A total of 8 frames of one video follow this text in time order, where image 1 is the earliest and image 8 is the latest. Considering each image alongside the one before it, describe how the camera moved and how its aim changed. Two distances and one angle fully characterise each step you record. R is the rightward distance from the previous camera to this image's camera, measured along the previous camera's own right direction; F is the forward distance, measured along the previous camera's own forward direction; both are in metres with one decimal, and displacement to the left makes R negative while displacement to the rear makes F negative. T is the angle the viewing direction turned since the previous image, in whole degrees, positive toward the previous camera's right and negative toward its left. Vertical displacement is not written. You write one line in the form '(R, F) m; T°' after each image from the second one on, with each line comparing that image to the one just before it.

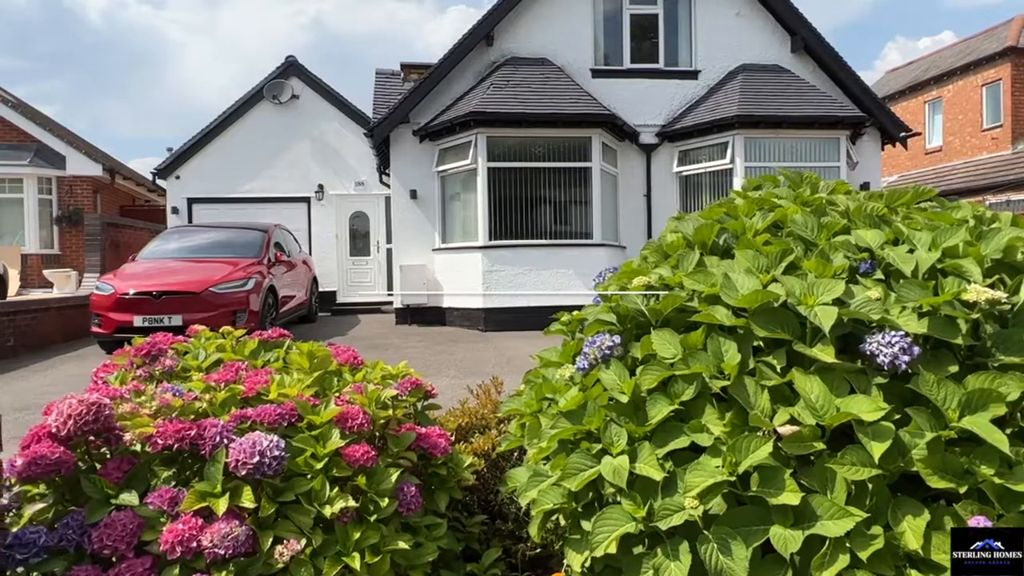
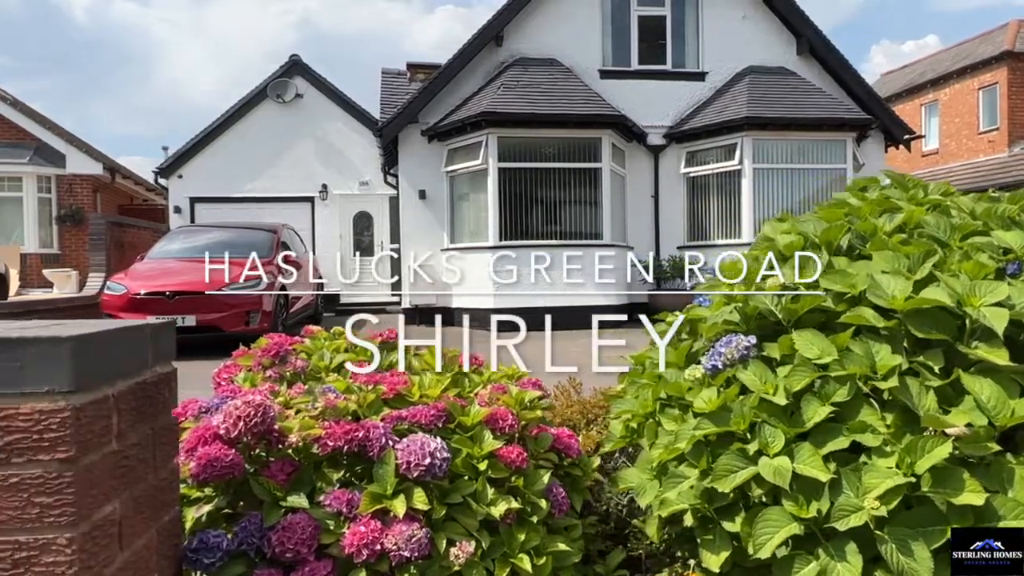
(-0.4, 0.0) m; +1°
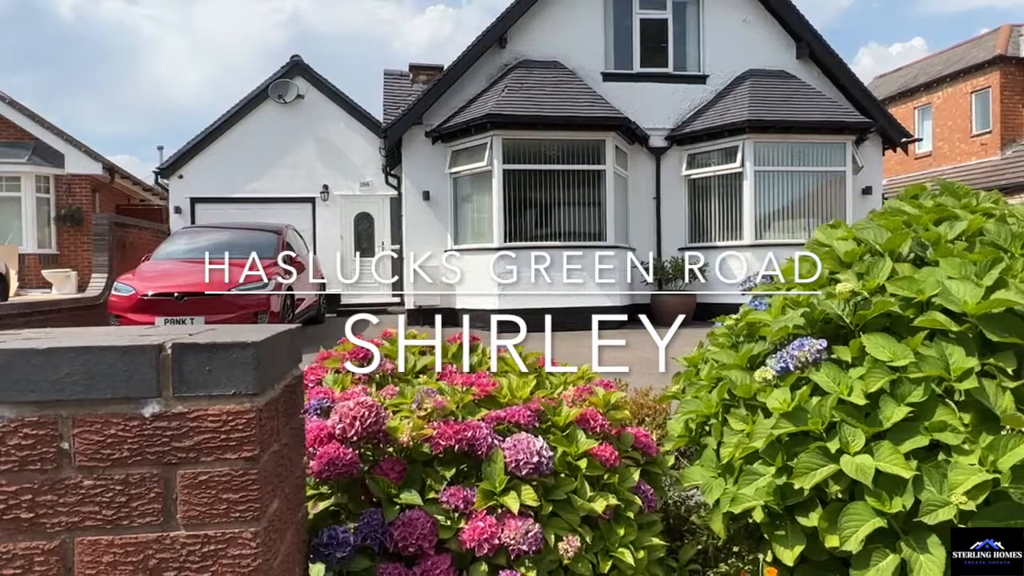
(-0.2, -0.1) m; +1°
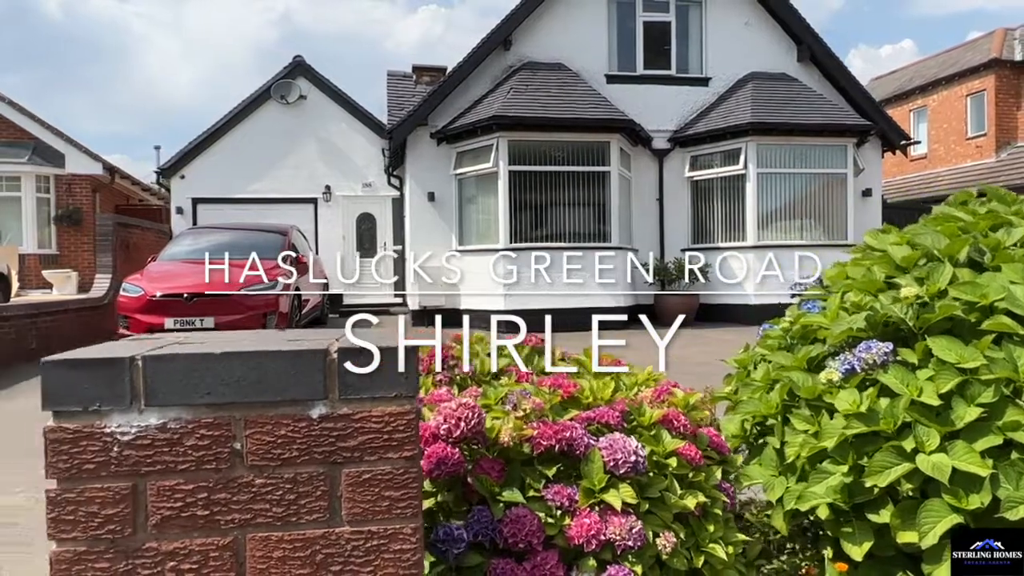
(-0.2, -0.1) m; +1°
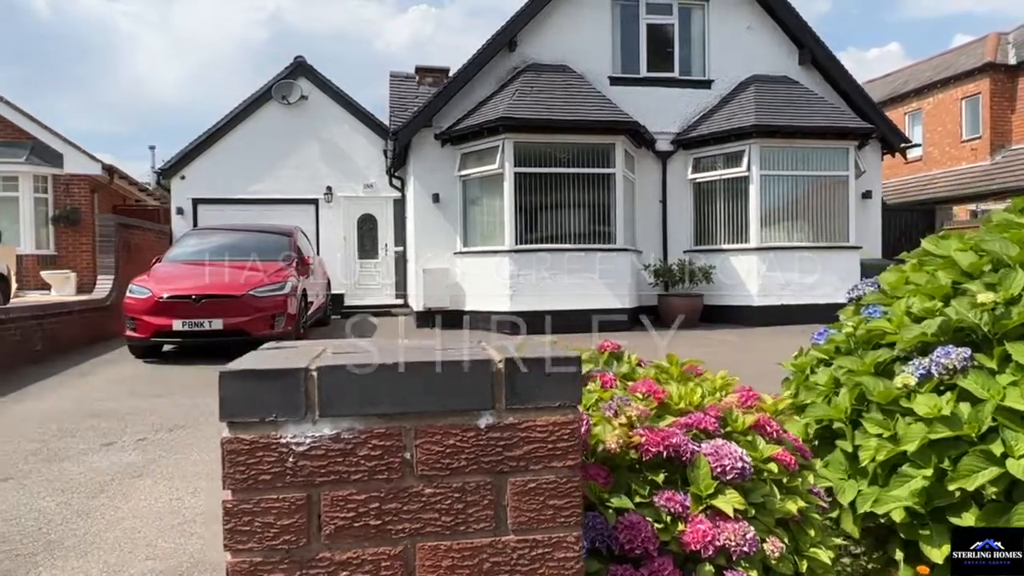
(-0.3, 0.0) m; +1°
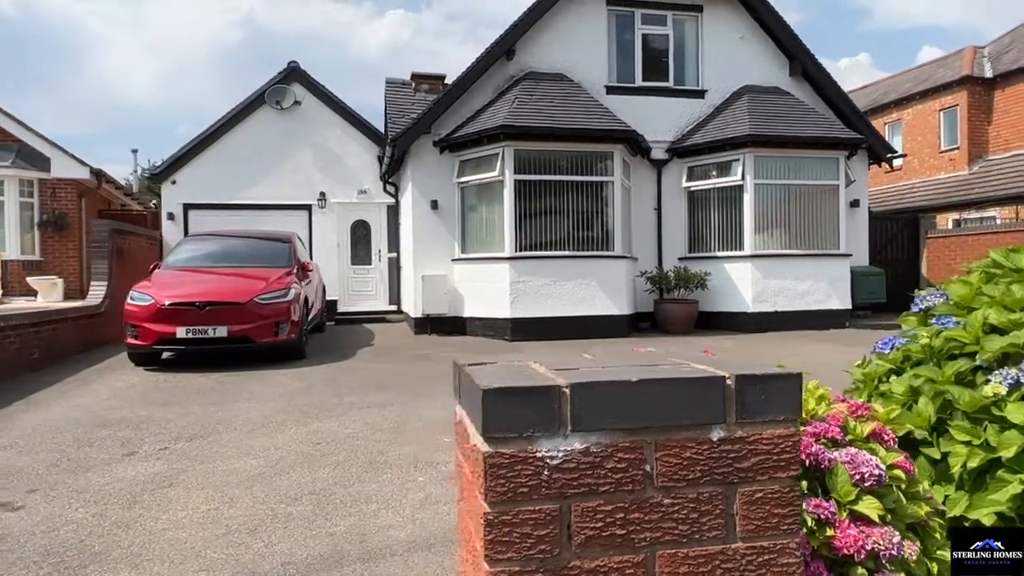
(-0.4, -0.1) m; +2°
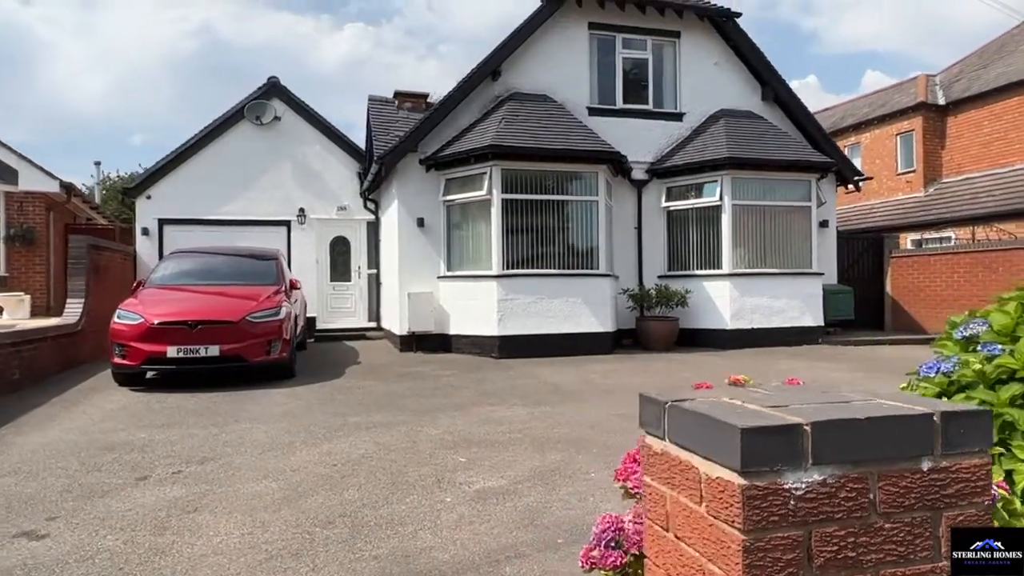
(-0.5, -0.1) m; +3°
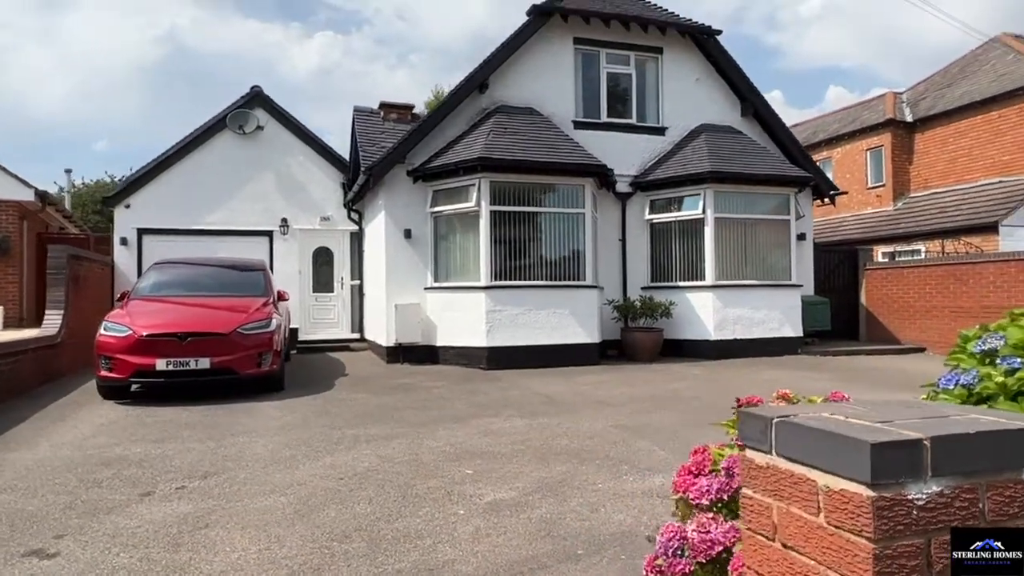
(-0.3, -0.1) m; +2°
